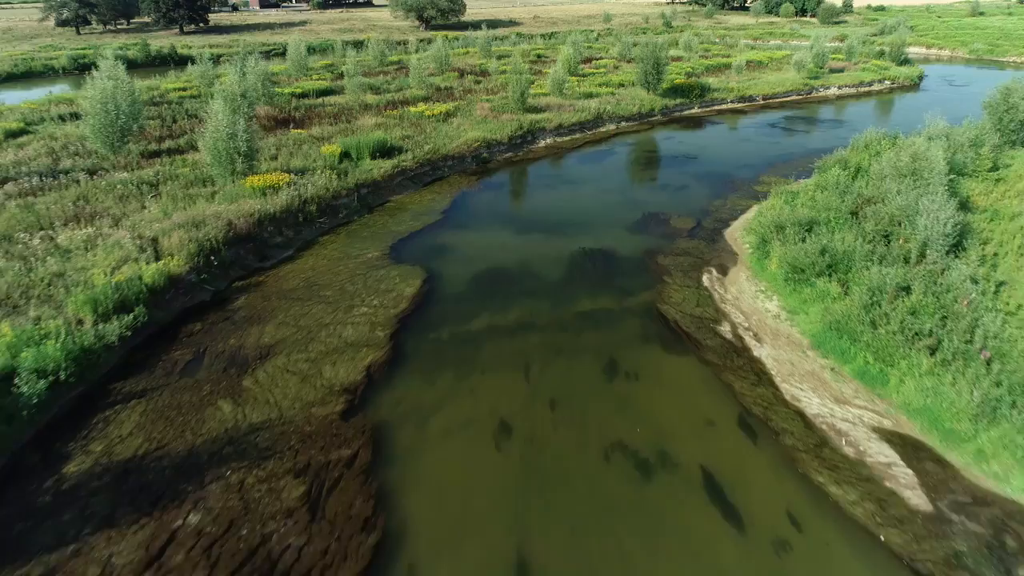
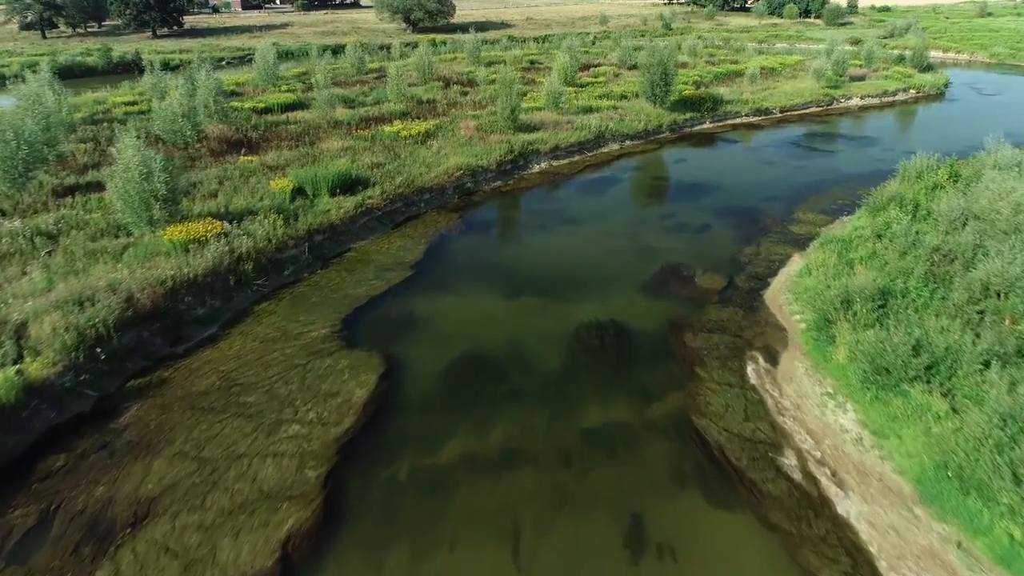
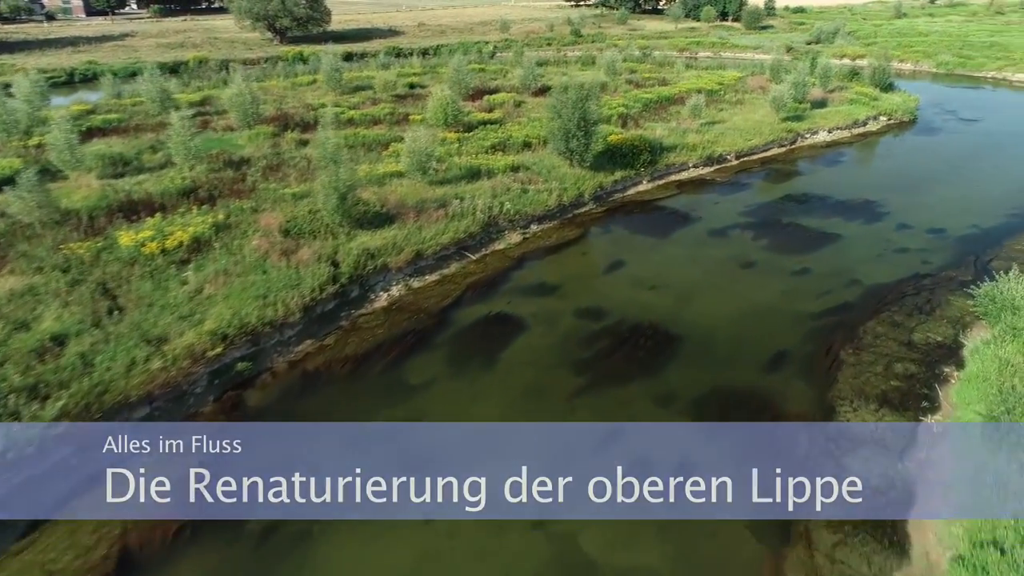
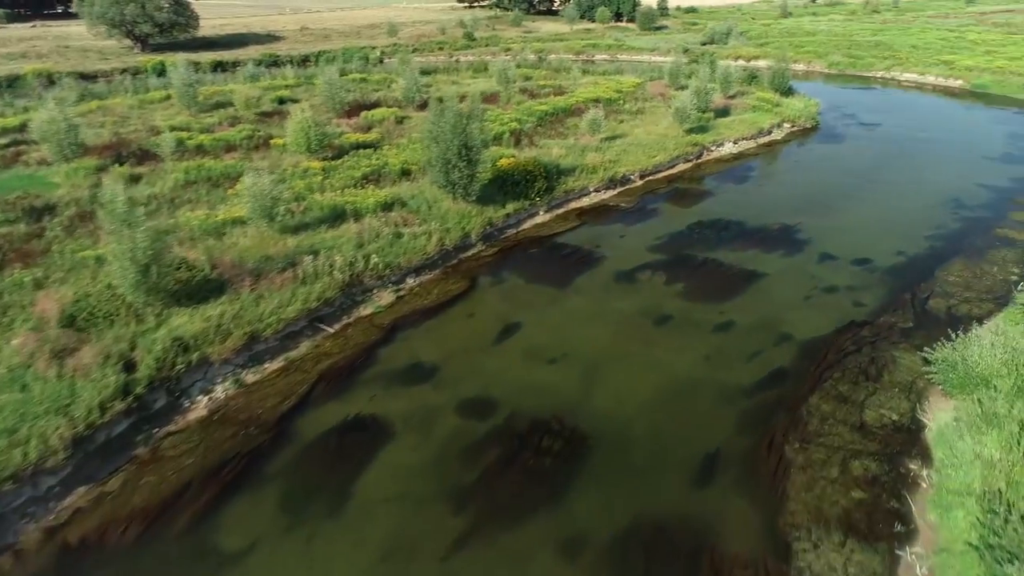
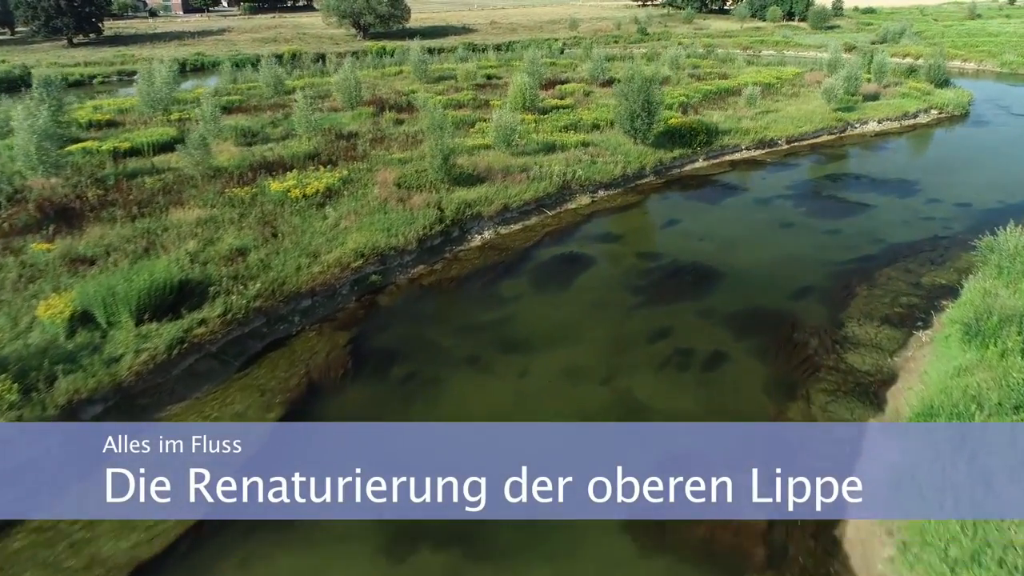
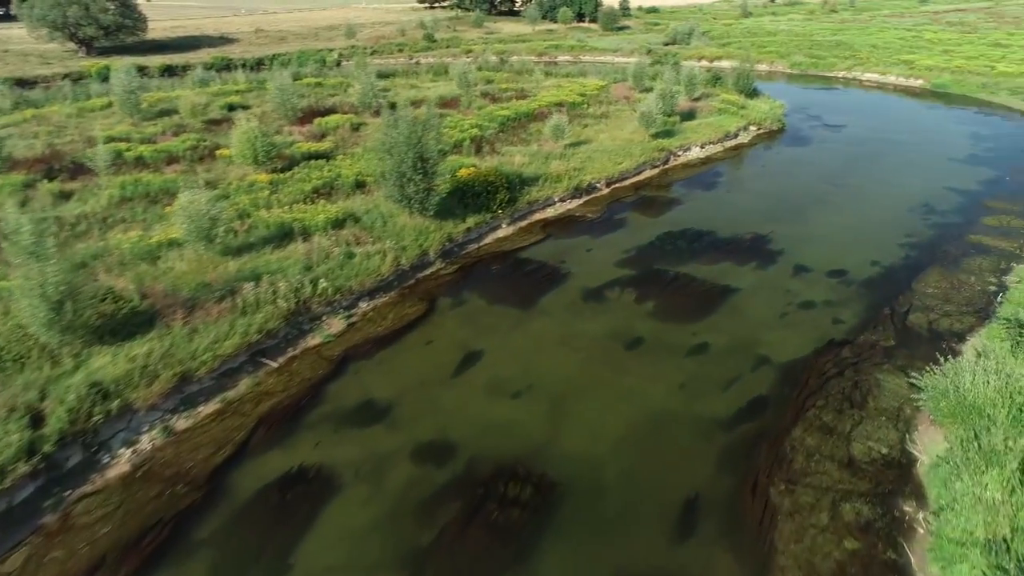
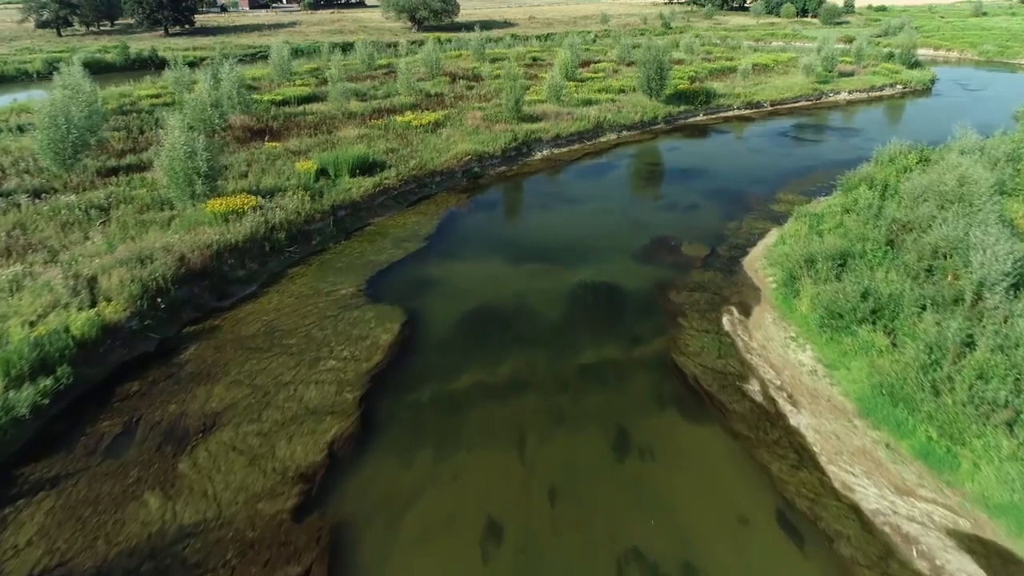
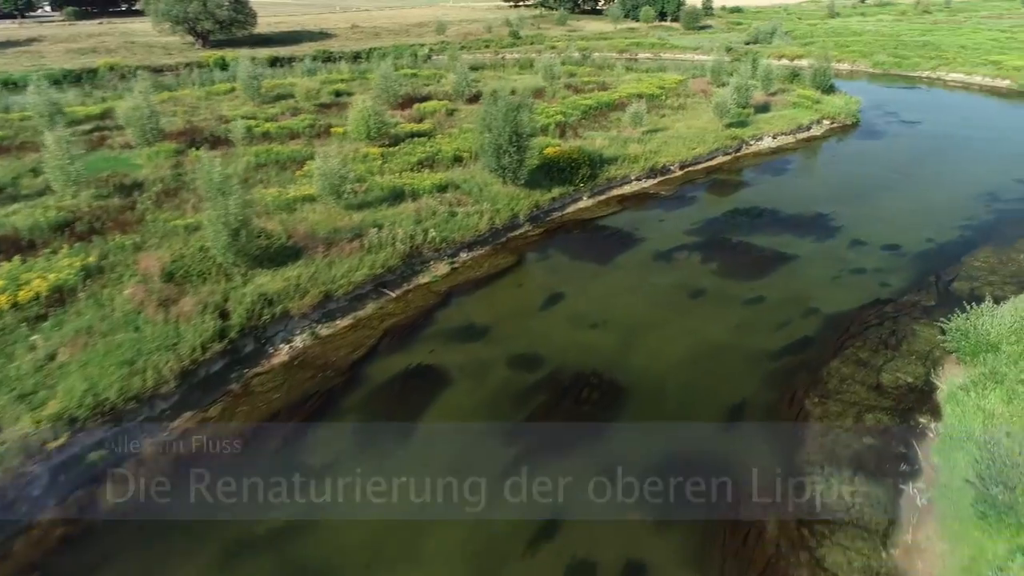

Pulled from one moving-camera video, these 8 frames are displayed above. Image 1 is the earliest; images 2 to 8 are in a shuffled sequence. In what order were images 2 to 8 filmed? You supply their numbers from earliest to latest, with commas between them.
7, 2, 5, 3, 8, 4, 6
